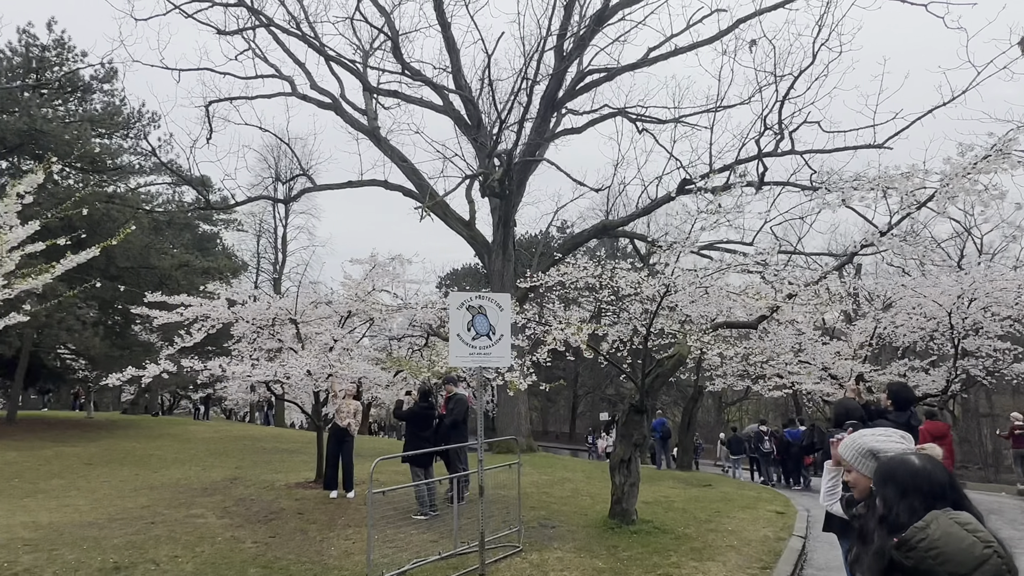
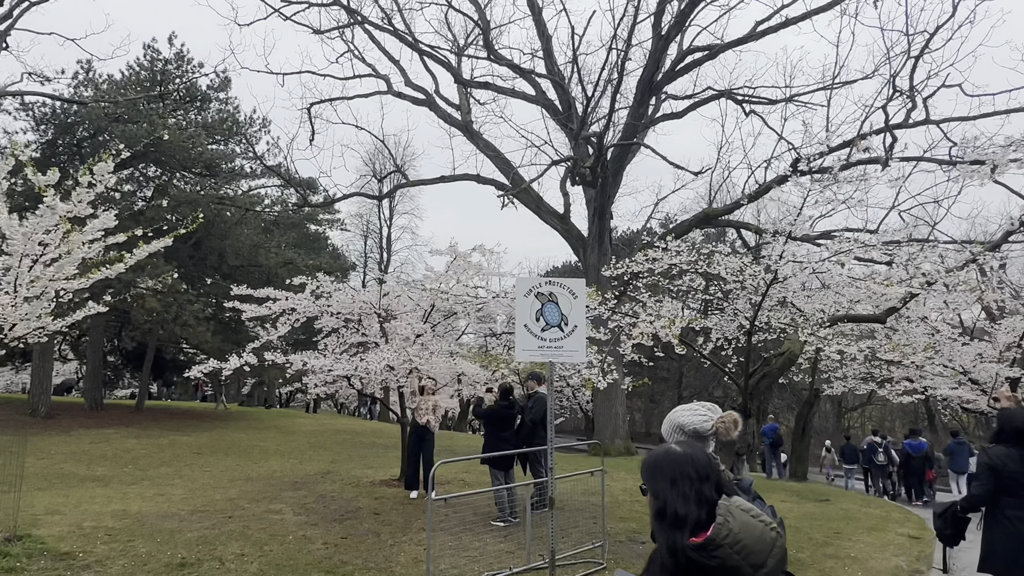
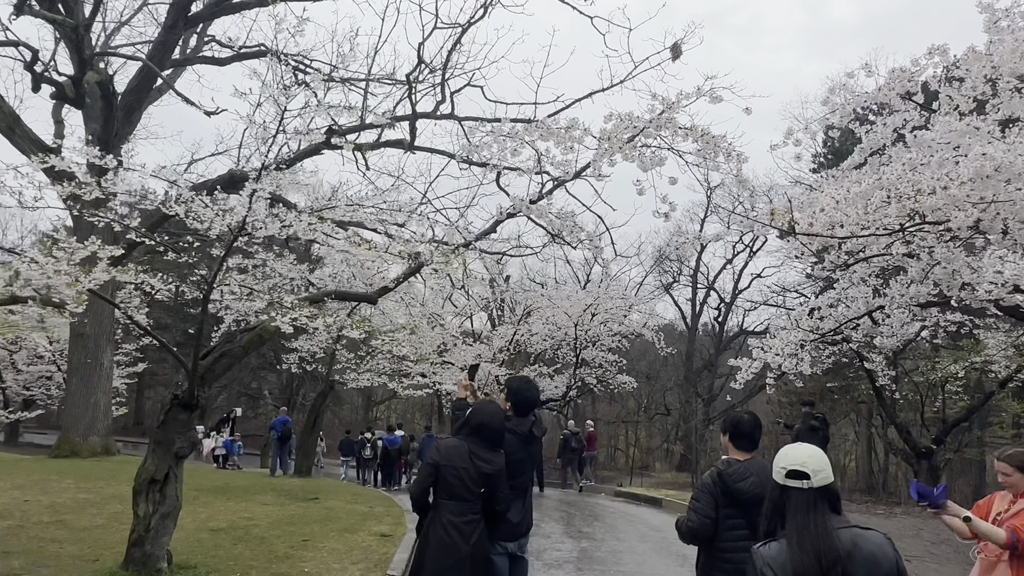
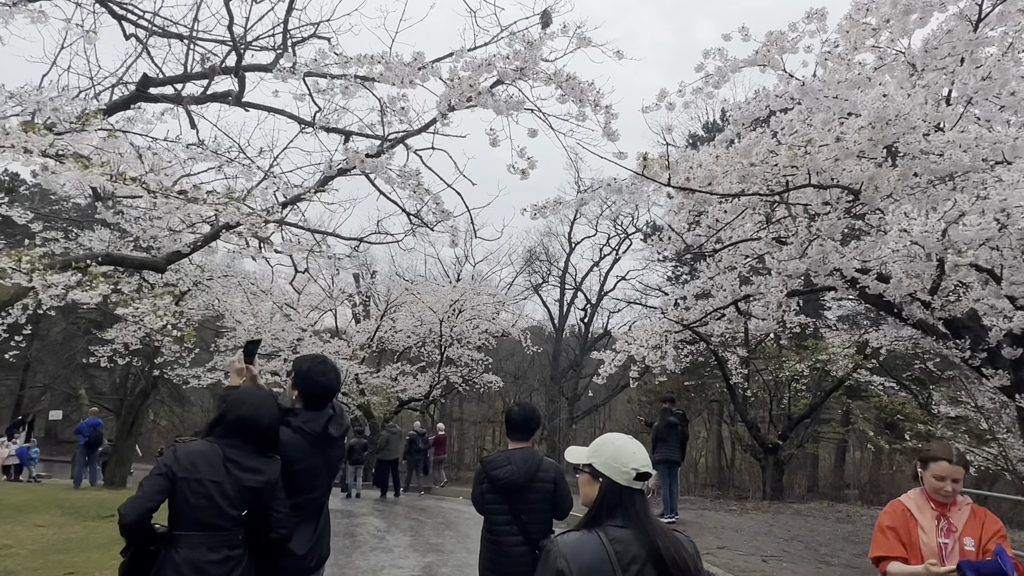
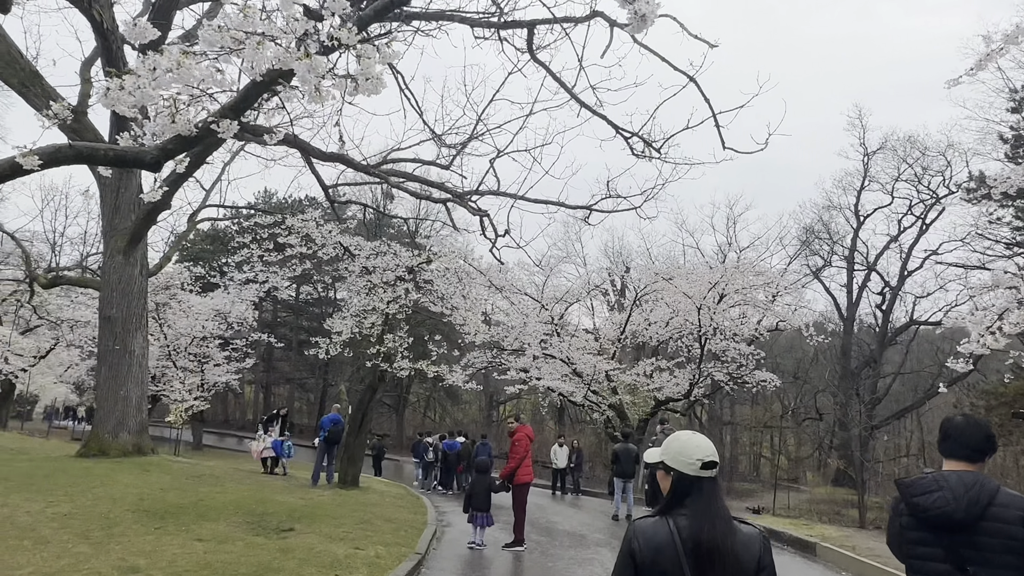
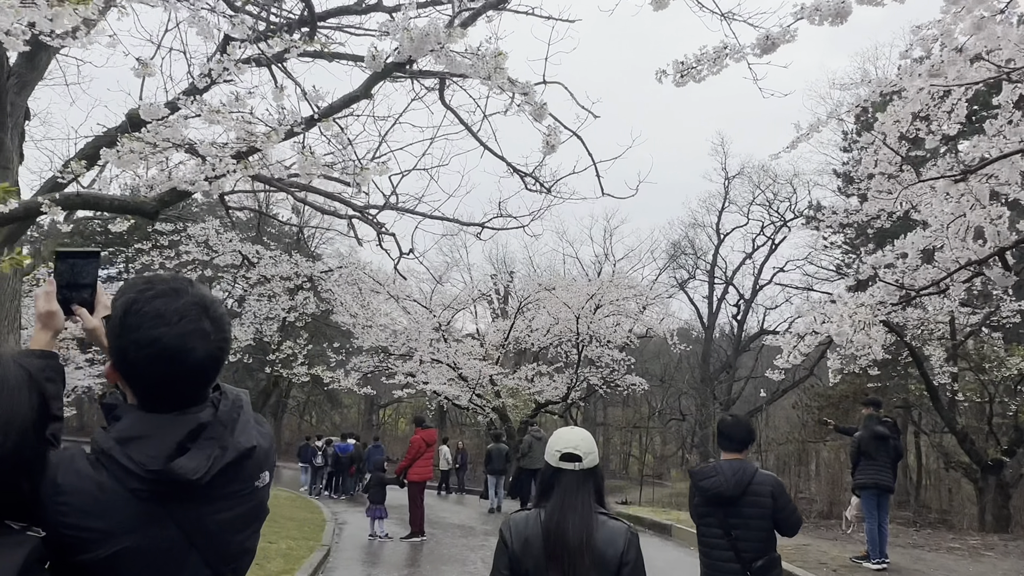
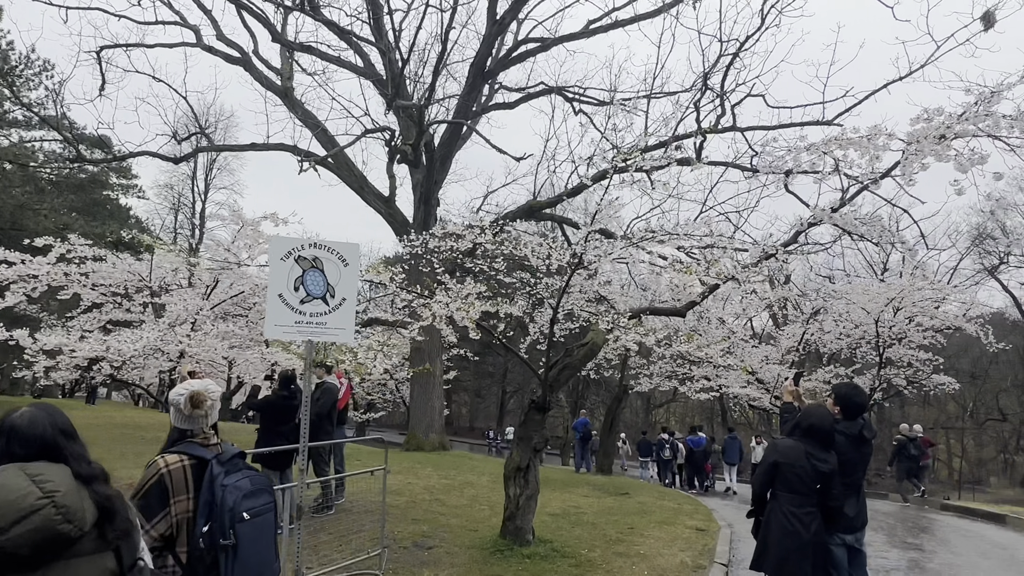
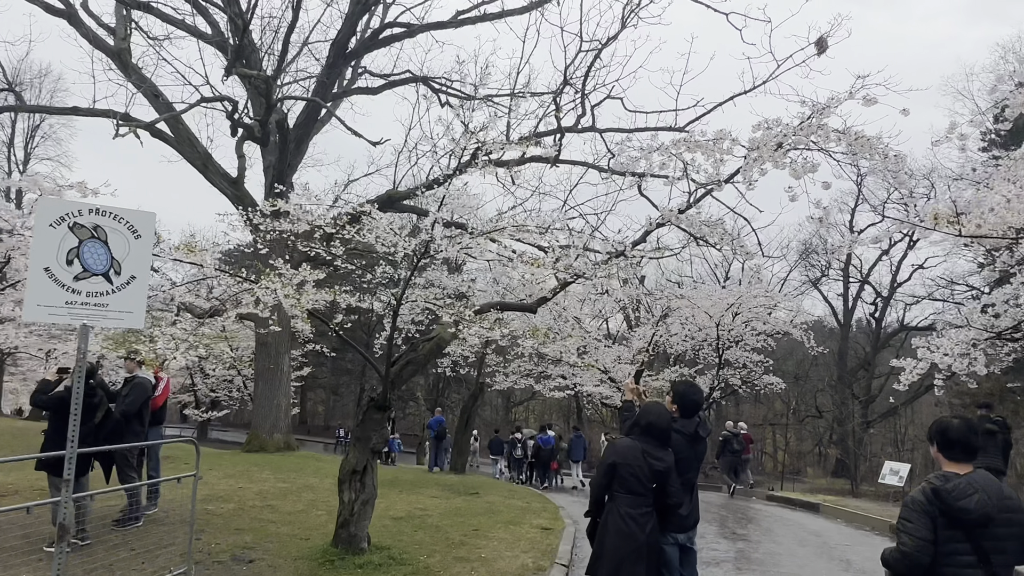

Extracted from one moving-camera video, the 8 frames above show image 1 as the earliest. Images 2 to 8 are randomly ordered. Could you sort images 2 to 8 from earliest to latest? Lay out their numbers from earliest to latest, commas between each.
2, 7, 8, 3, 4, 6, 5
